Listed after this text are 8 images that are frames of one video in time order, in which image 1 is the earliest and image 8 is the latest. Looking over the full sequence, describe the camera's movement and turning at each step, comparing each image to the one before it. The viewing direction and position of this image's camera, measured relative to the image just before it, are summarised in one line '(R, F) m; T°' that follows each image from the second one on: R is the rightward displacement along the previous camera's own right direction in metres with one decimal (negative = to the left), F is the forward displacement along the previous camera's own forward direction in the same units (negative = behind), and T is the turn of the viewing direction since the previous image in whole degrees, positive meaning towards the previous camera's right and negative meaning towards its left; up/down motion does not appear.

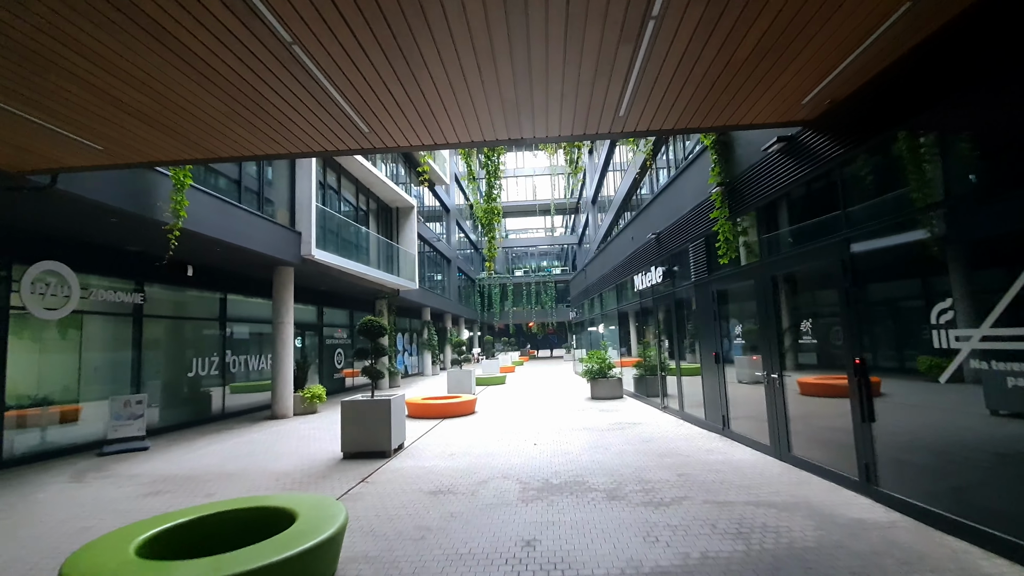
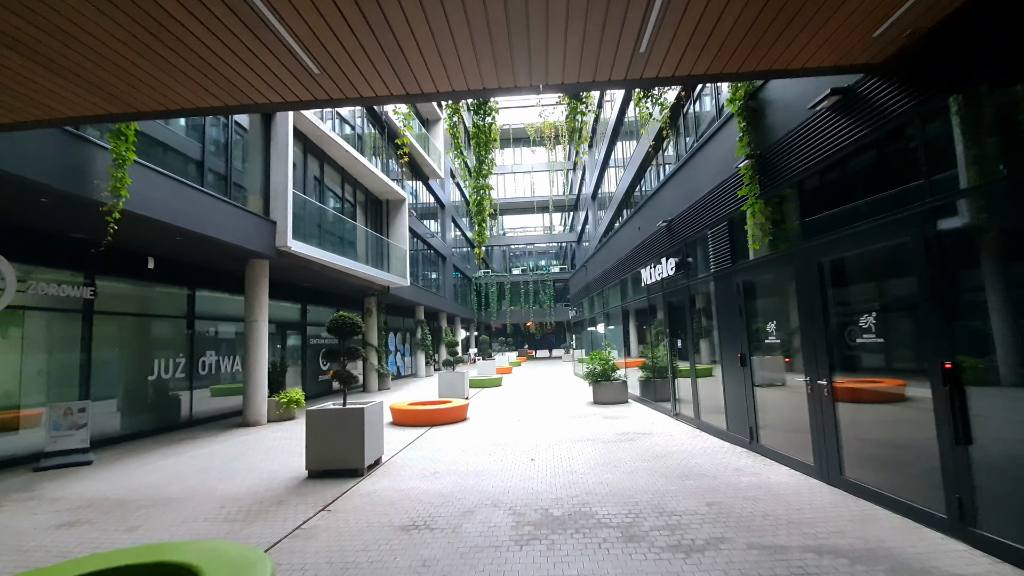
(+0.1, +1.0) m; 0°
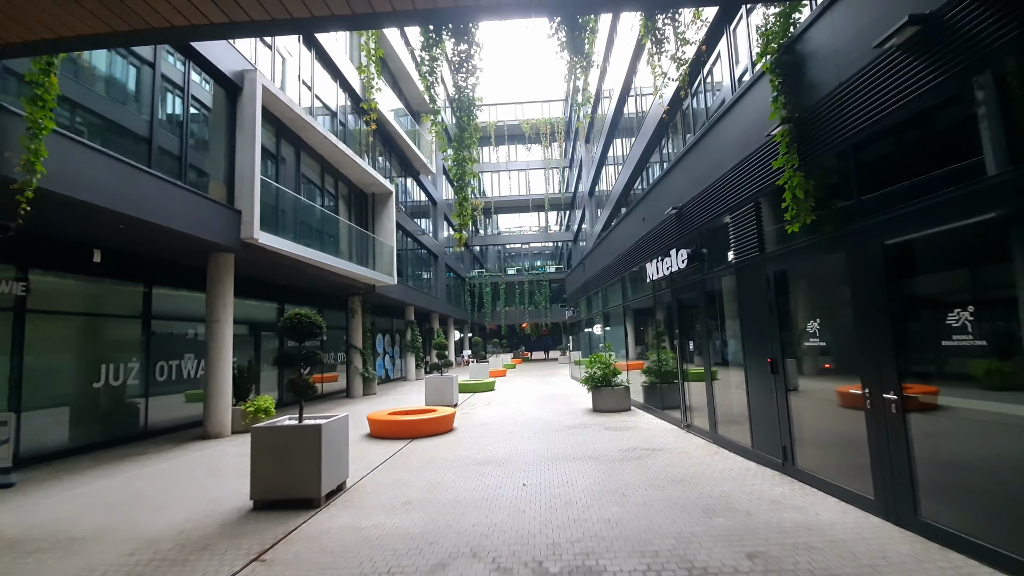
(+0.1, +1.0) m; 0°
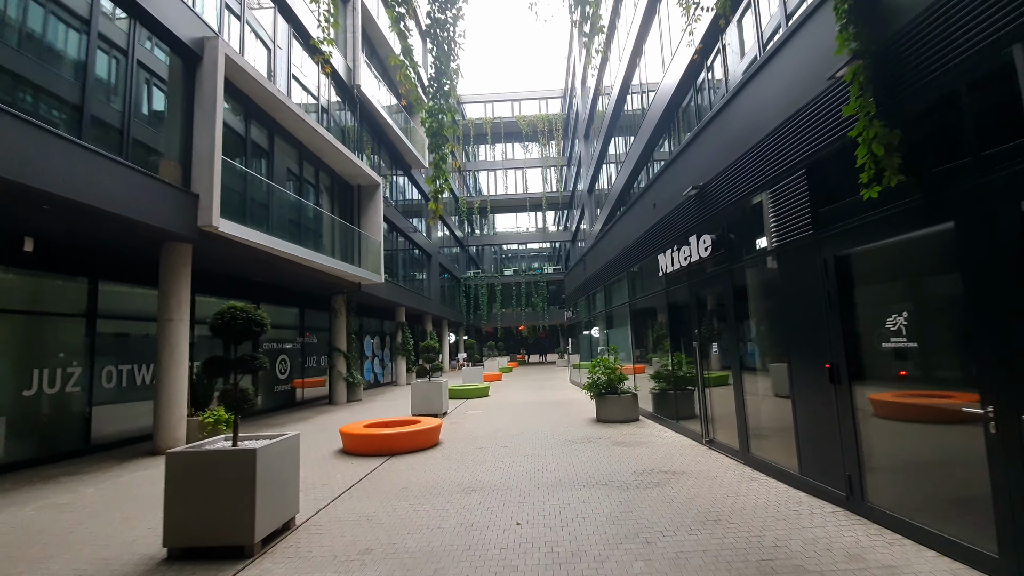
(+0.1, +1.1) m; 0°
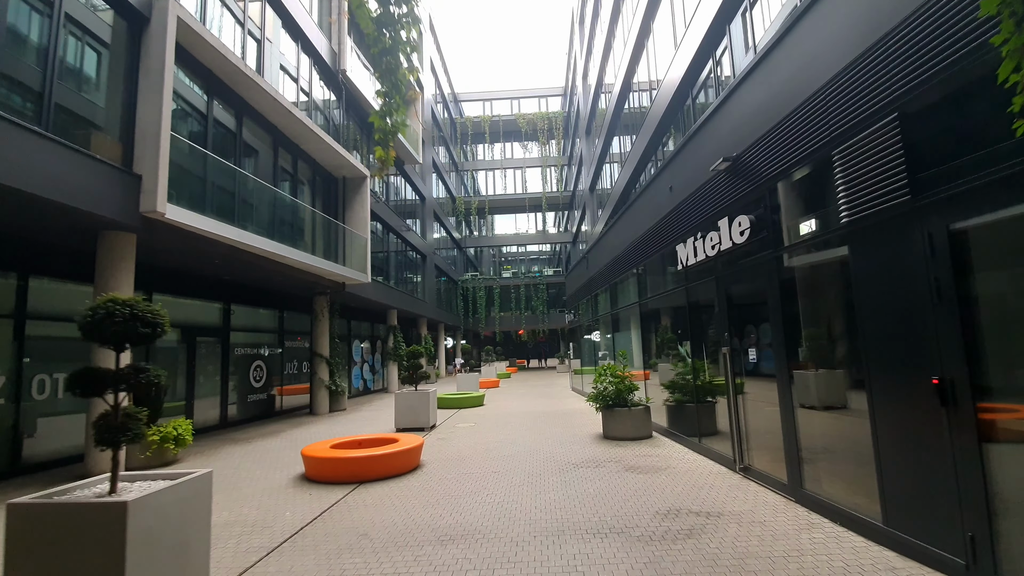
(+0.1, +1.2) m; 0°
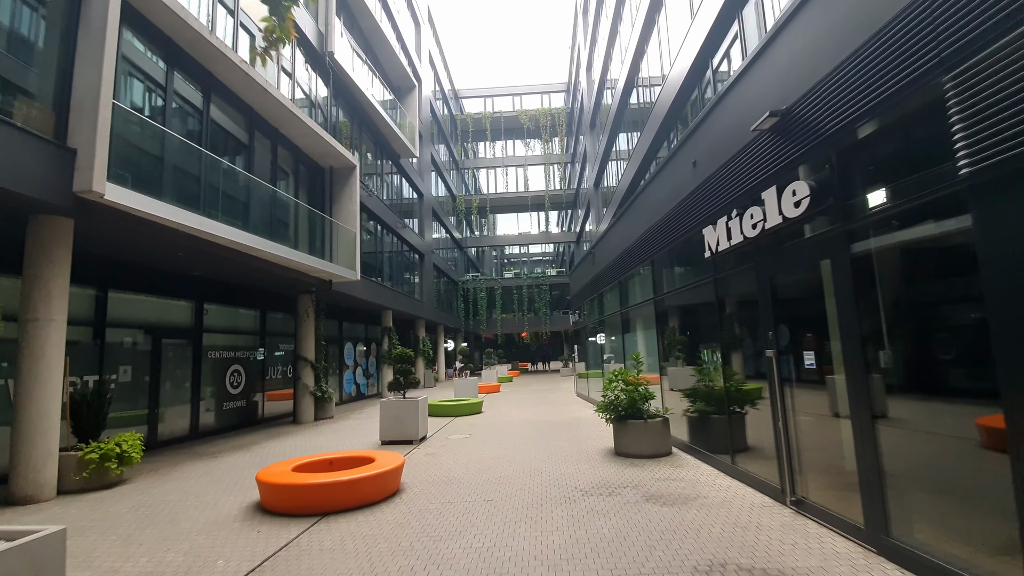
(+0.1, +1.1) m; 0°
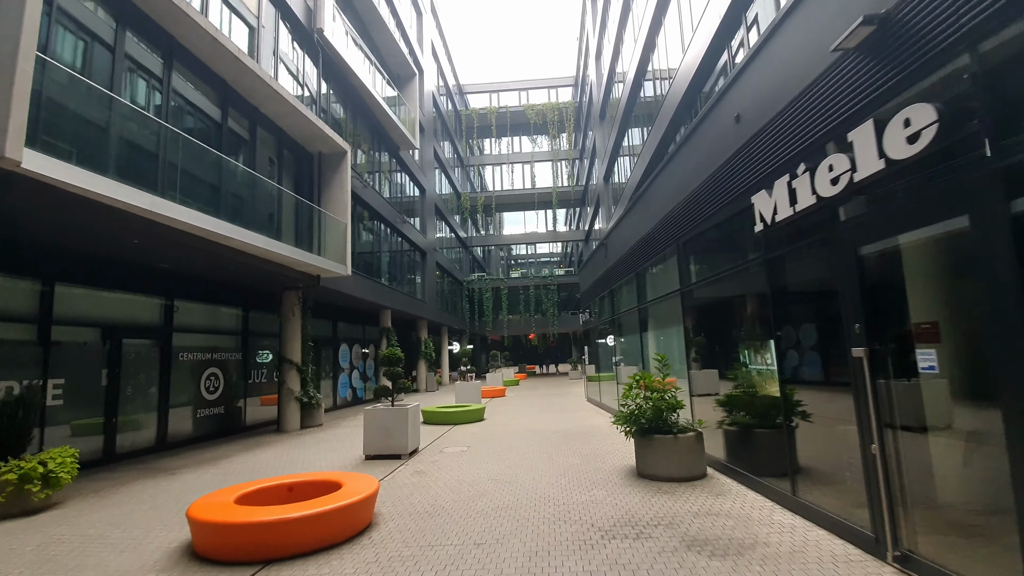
(+0.1, +1.2) m; -1°
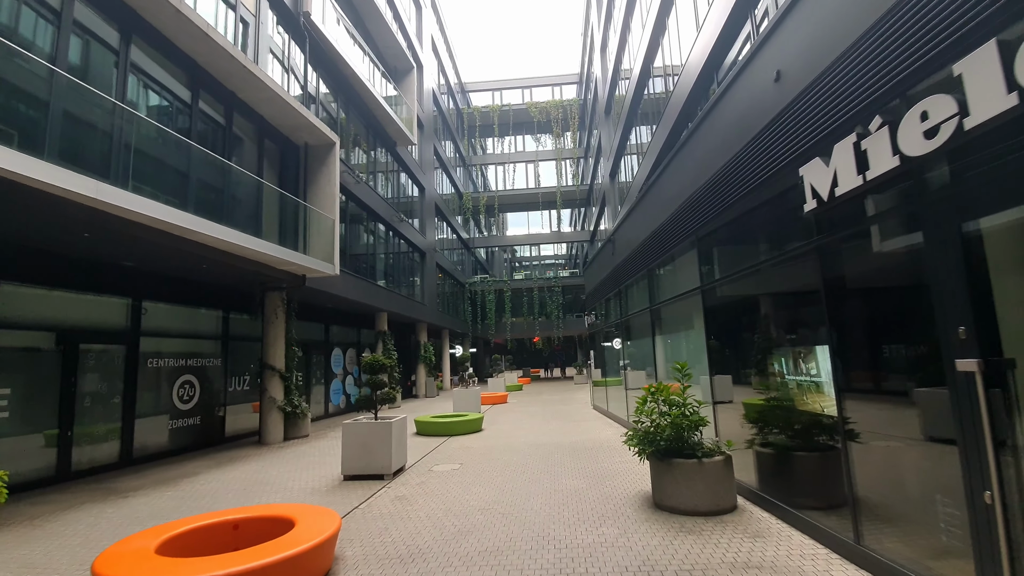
(+0.1, +0.9) m; -1°
